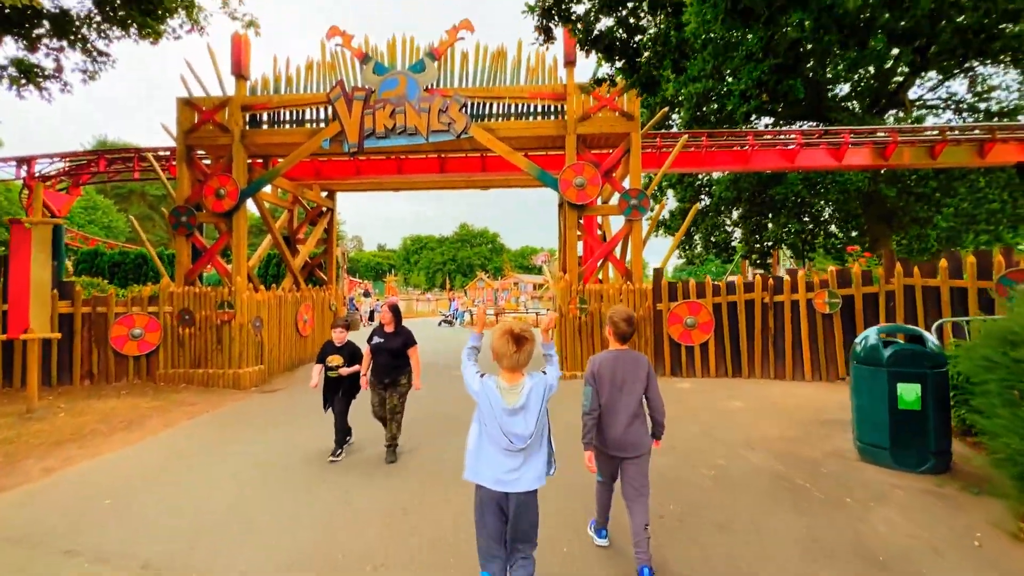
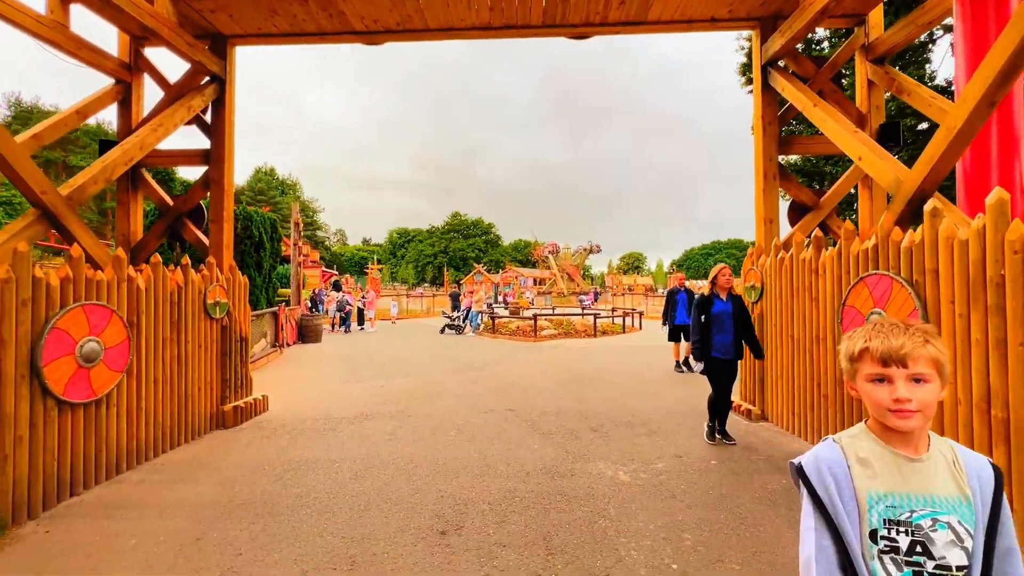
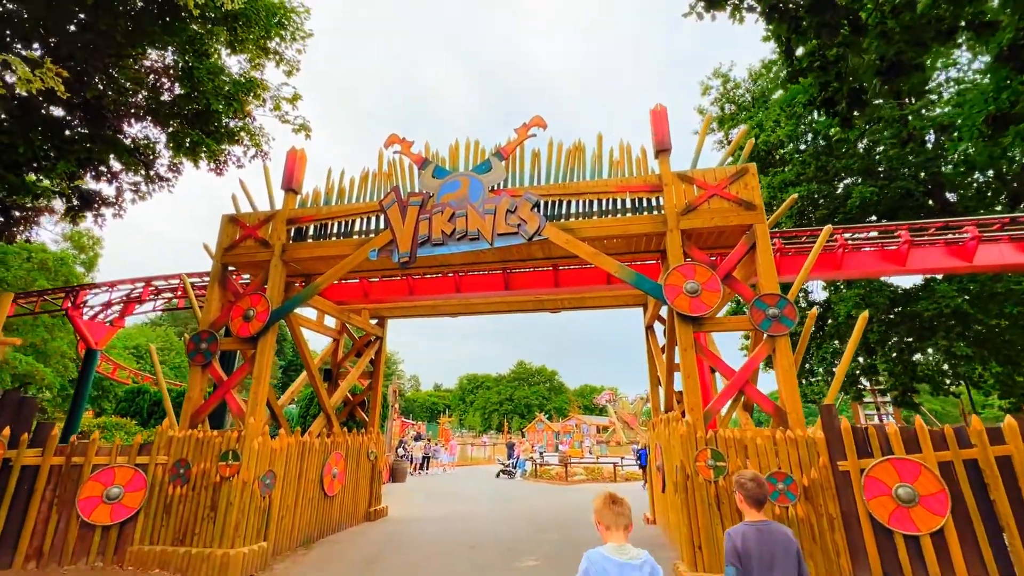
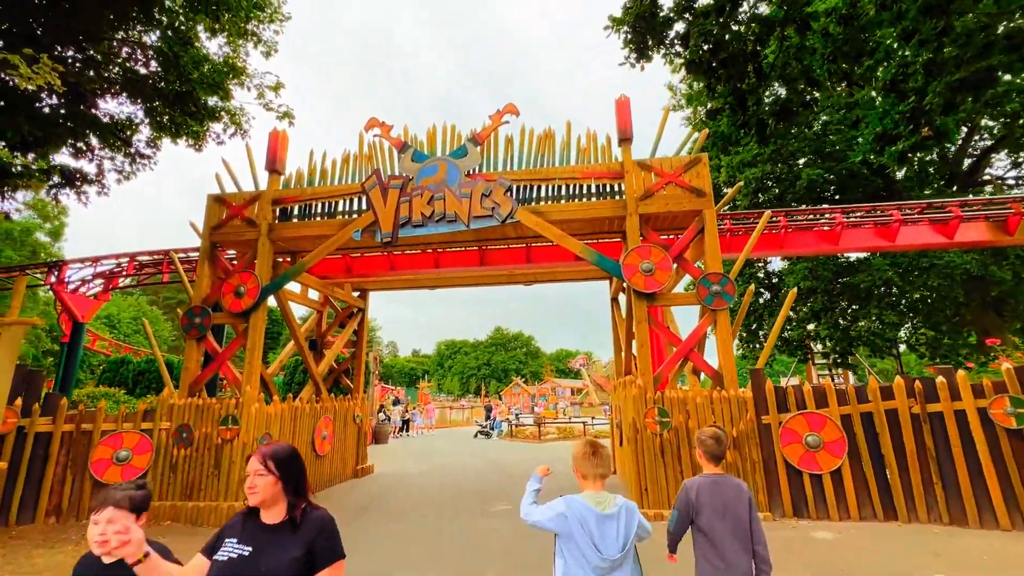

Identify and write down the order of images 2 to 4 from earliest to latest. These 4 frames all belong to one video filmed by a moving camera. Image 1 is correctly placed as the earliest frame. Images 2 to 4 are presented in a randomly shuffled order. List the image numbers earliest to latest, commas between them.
4, 3, 2
